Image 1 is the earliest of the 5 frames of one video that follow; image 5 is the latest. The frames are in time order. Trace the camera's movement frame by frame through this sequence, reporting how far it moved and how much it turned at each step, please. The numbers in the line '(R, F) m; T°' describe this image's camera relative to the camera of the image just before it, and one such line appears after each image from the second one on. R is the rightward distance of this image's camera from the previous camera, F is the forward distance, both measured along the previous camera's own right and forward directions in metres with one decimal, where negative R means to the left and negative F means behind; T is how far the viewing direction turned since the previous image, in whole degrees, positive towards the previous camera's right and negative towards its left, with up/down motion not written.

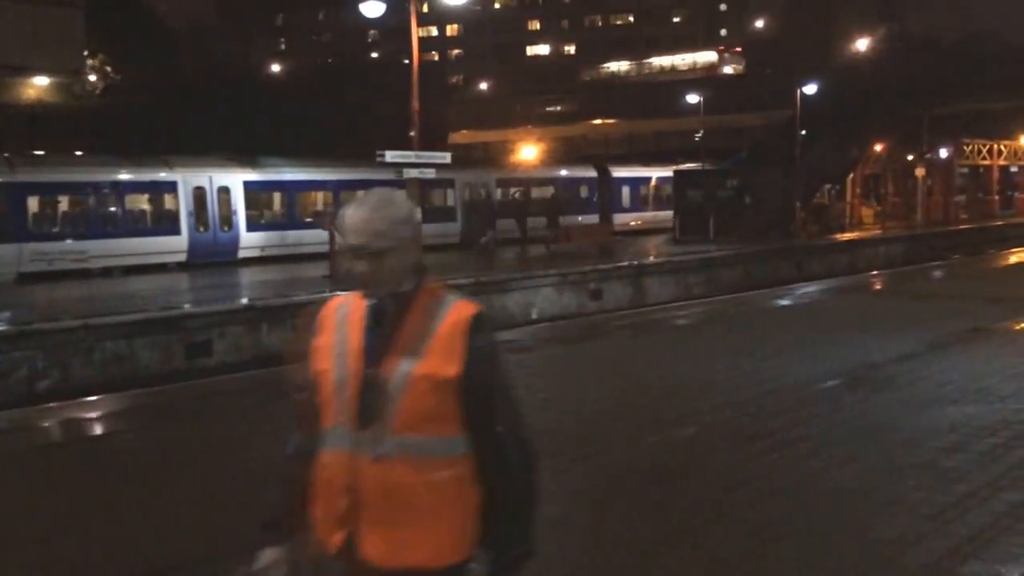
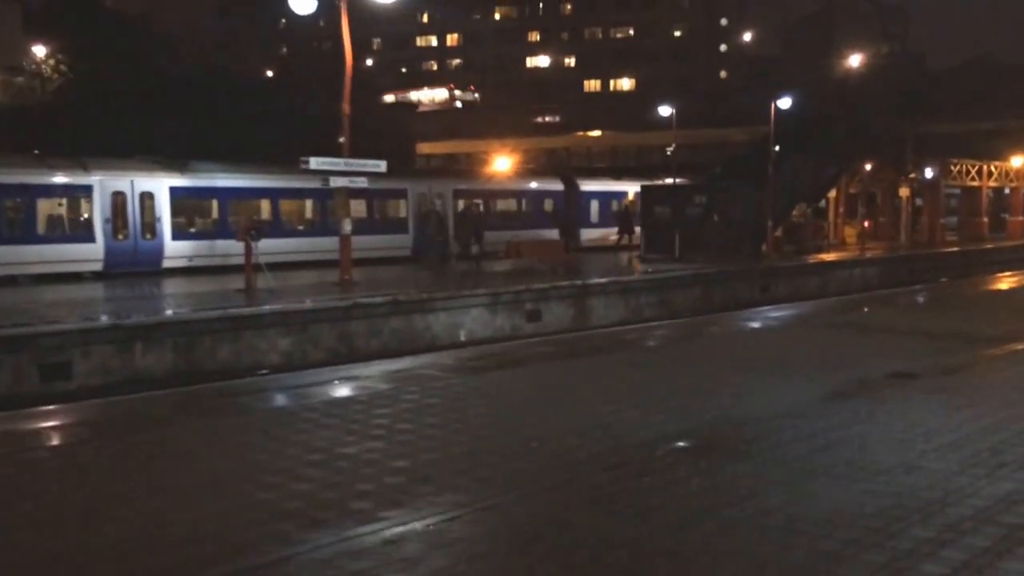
(+1.5, +1.6) m; -1°
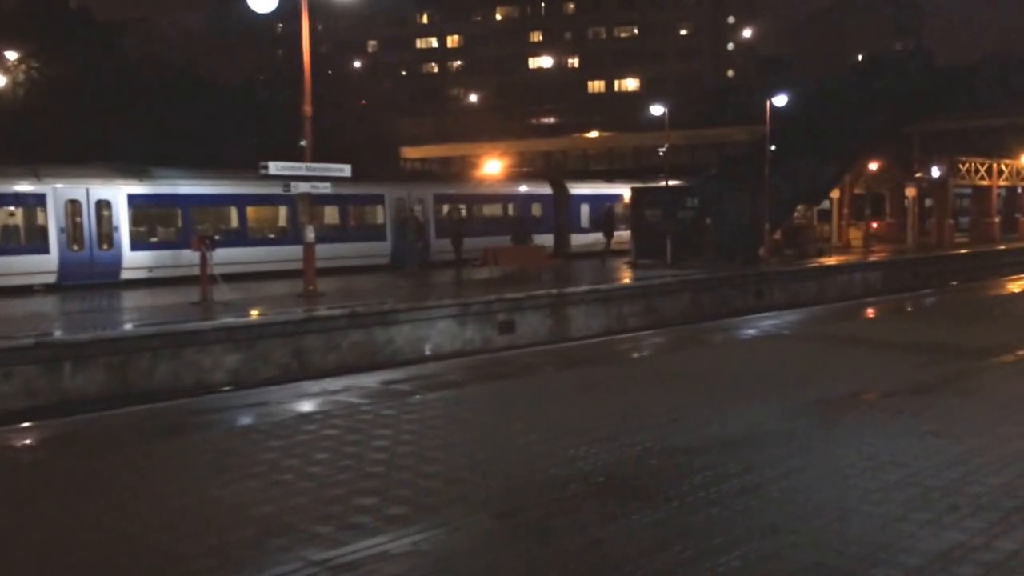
(+0.8, +1.2) m; -1°
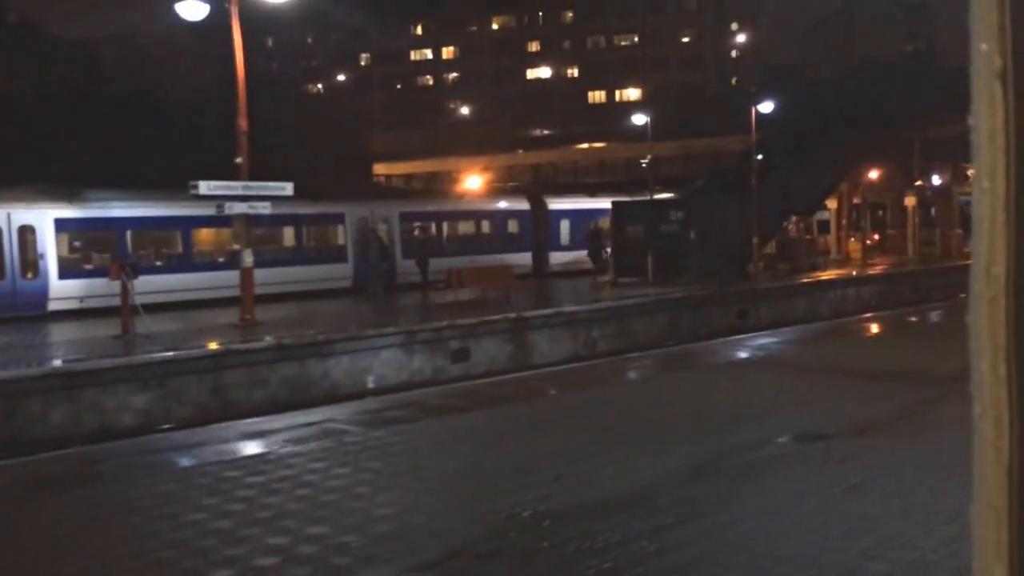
(+1.1, +1.7) m; -1°
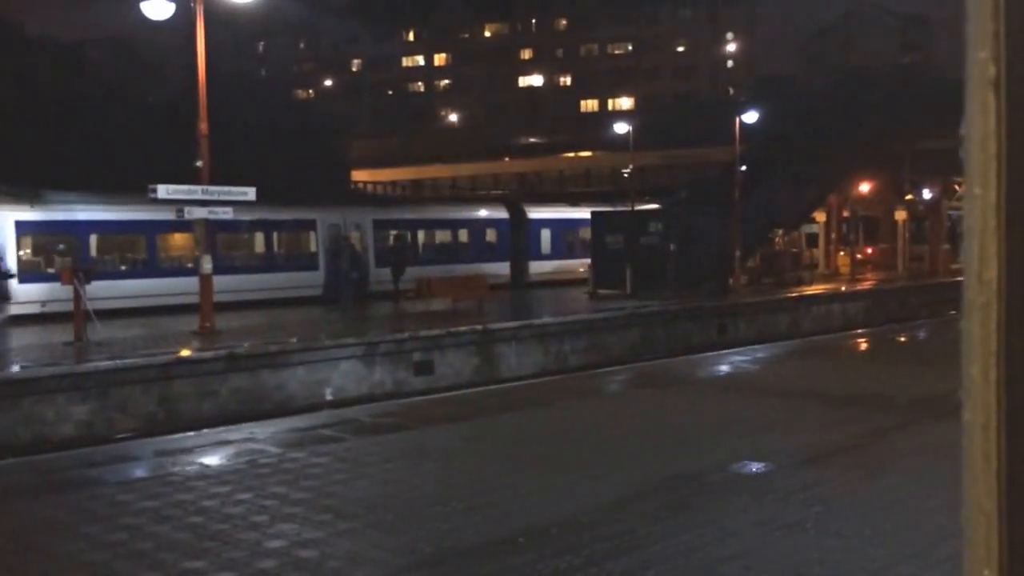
(+0.5, +0.5) m; 0°
